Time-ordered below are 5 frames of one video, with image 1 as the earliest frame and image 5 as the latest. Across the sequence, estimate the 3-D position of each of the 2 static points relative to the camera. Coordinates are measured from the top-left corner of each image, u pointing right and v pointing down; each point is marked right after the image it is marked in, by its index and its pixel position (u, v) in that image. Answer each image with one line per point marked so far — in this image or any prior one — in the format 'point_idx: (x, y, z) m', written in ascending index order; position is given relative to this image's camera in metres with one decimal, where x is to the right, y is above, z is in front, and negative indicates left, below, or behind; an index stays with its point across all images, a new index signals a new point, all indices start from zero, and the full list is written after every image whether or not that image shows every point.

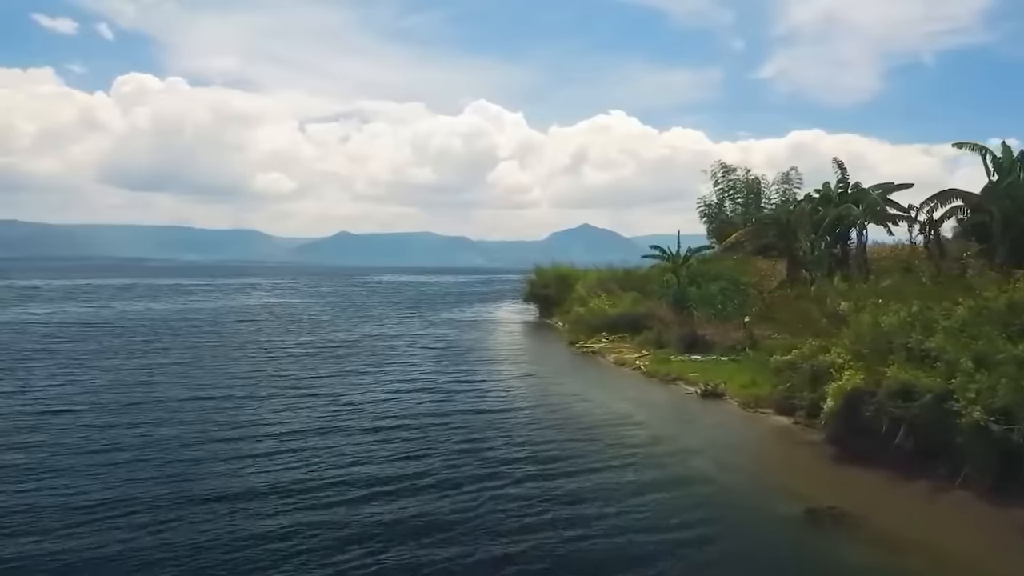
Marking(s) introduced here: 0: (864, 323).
0: (+8.7, -0.9, +19.7) m
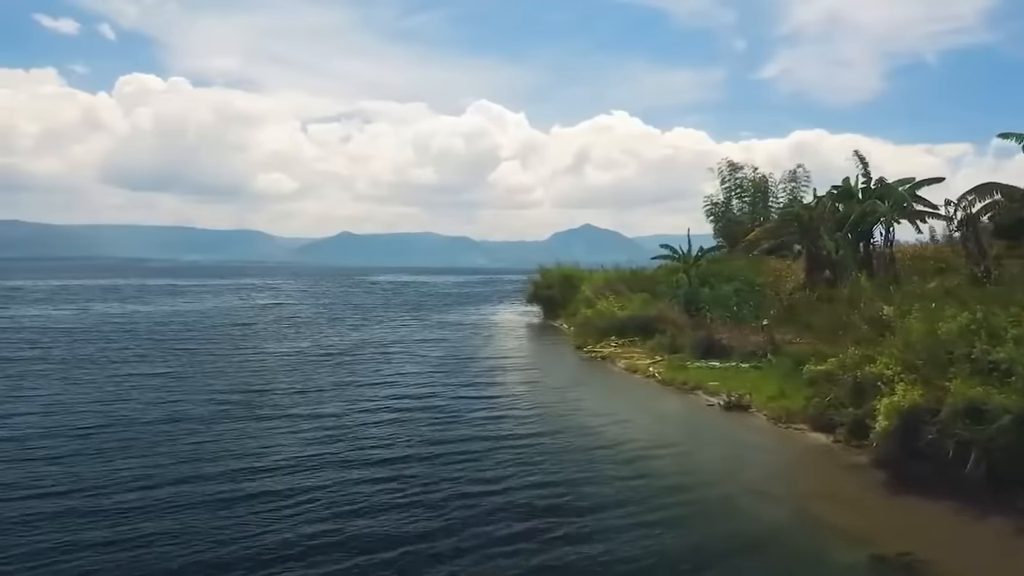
0: (+8.8, -0.9, +17.5) m
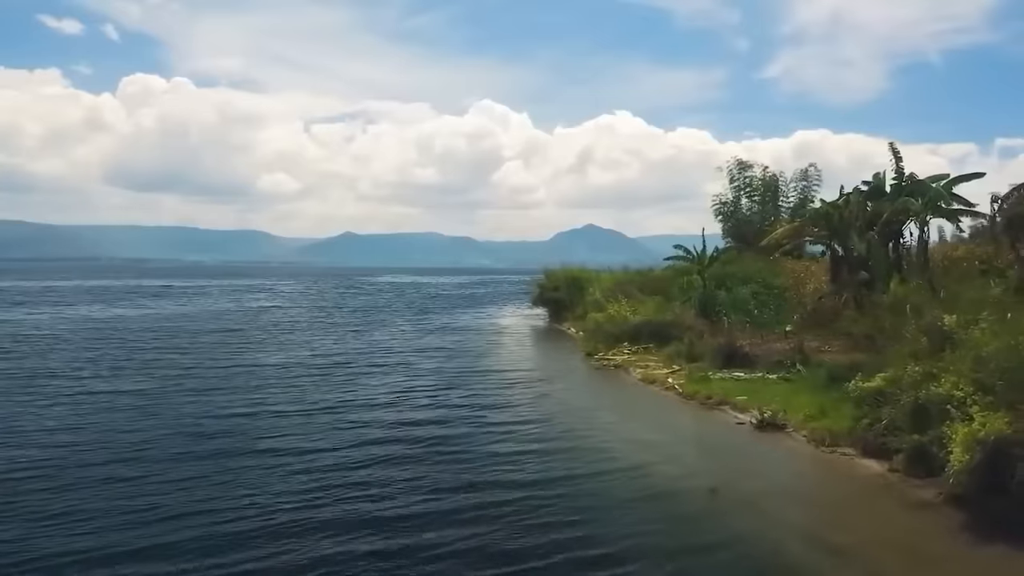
0: (+9.0, -1.1, +15.1) m
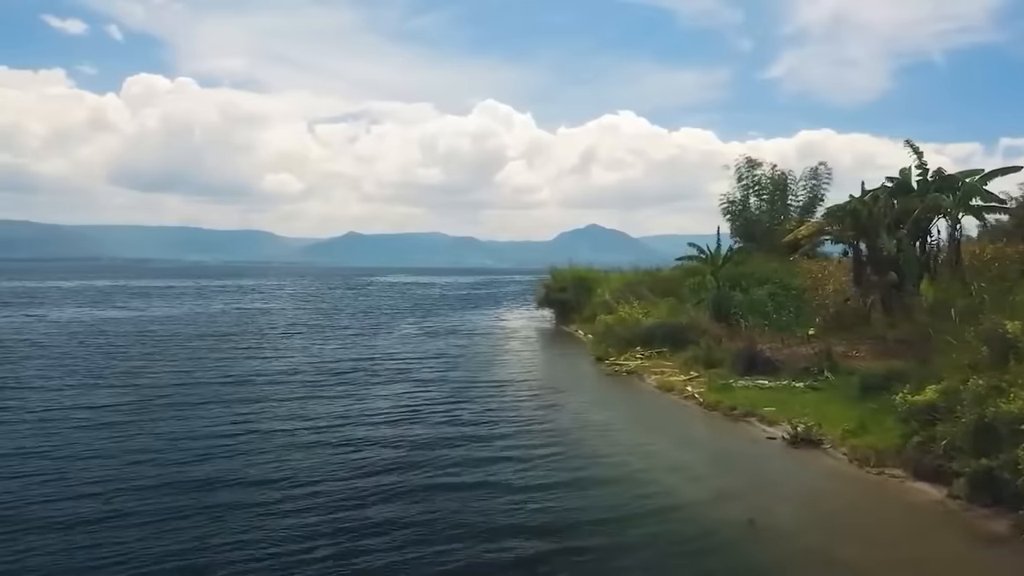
0: (+9.2, -1.1, +13.2) m
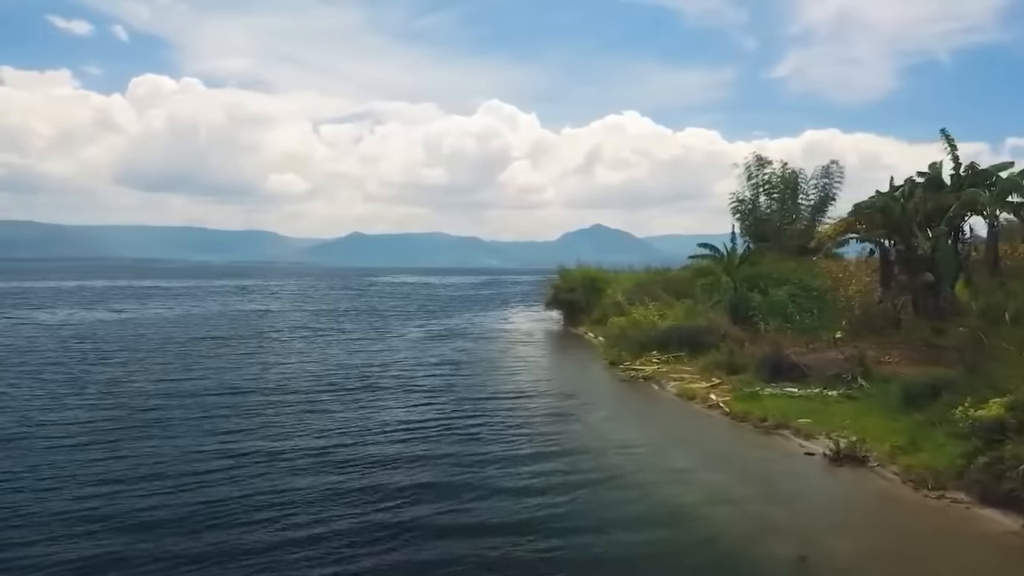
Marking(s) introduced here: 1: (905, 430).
0: (+9.4, -1.1, +11.5) m
1: (+8.7, -3.1, +17.7) m
